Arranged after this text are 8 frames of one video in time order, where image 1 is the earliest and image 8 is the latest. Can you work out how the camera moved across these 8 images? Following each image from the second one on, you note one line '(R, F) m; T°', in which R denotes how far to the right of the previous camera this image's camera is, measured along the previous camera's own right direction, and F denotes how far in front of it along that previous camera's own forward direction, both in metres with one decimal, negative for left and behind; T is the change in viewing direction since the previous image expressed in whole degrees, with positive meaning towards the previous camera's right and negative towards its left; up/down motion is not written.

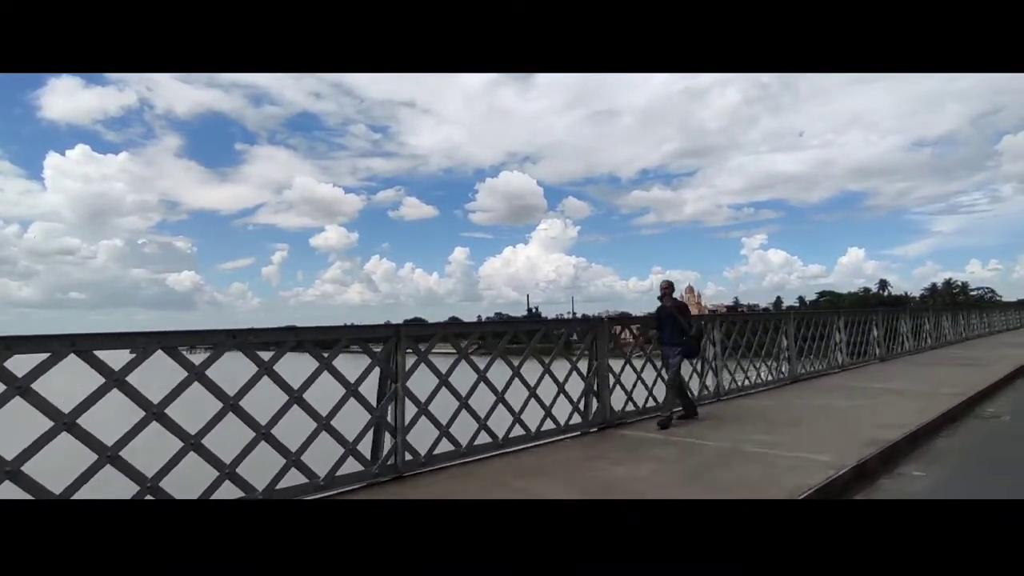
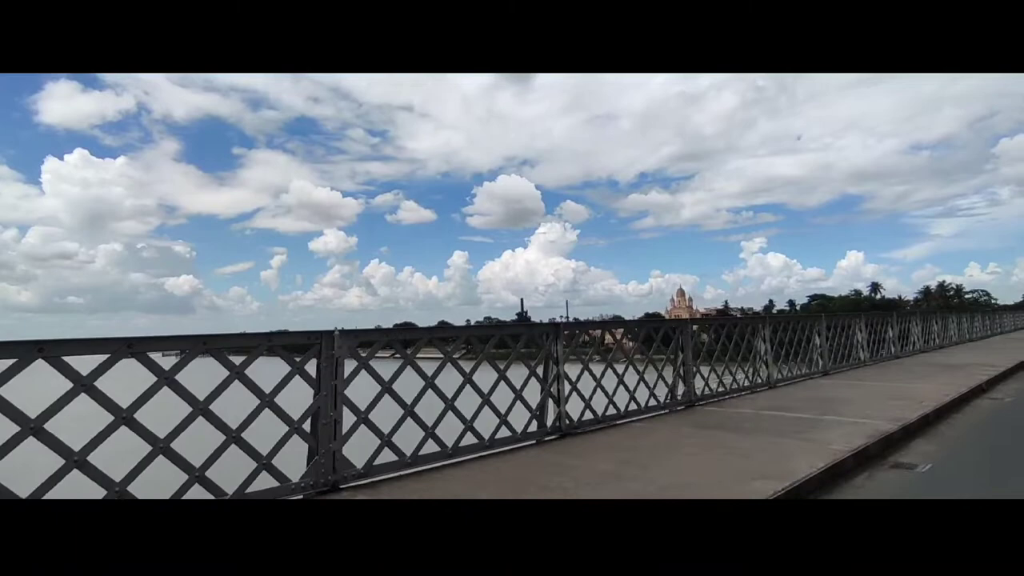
(-0.1, 0.0) m; 0°
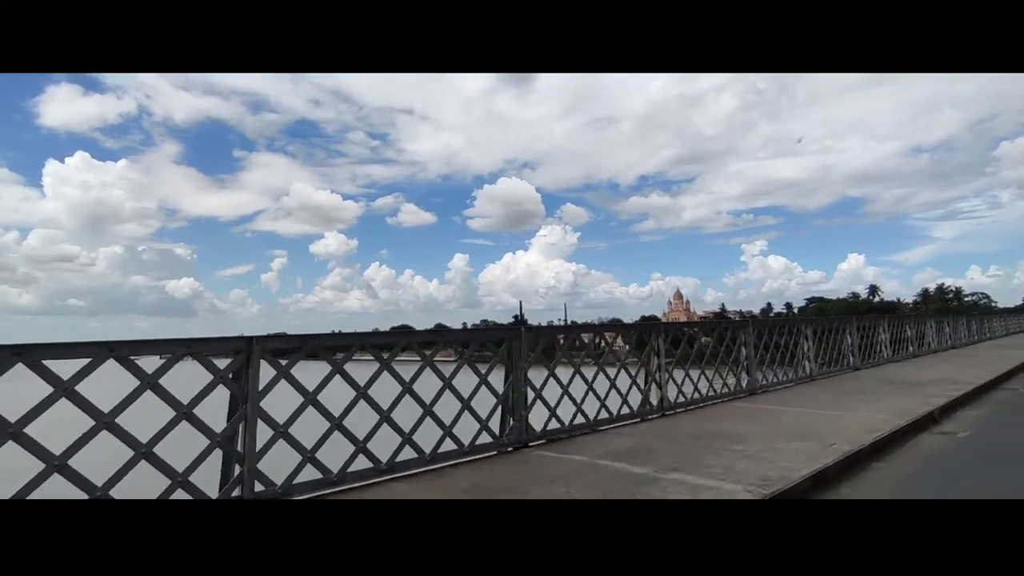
(-1.1, -0.8) m; 0°
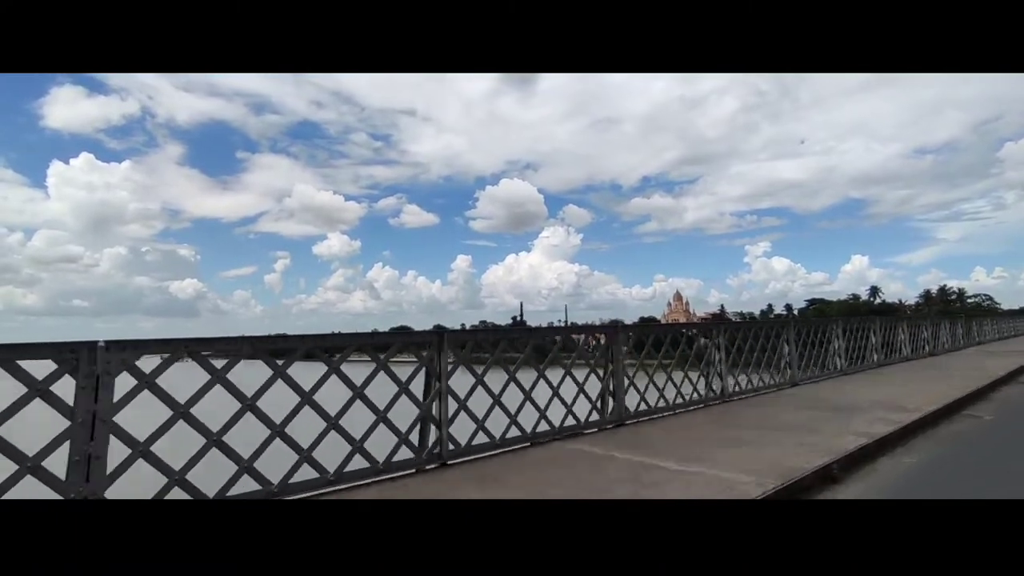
(+0.7, +0.3) m; 0°
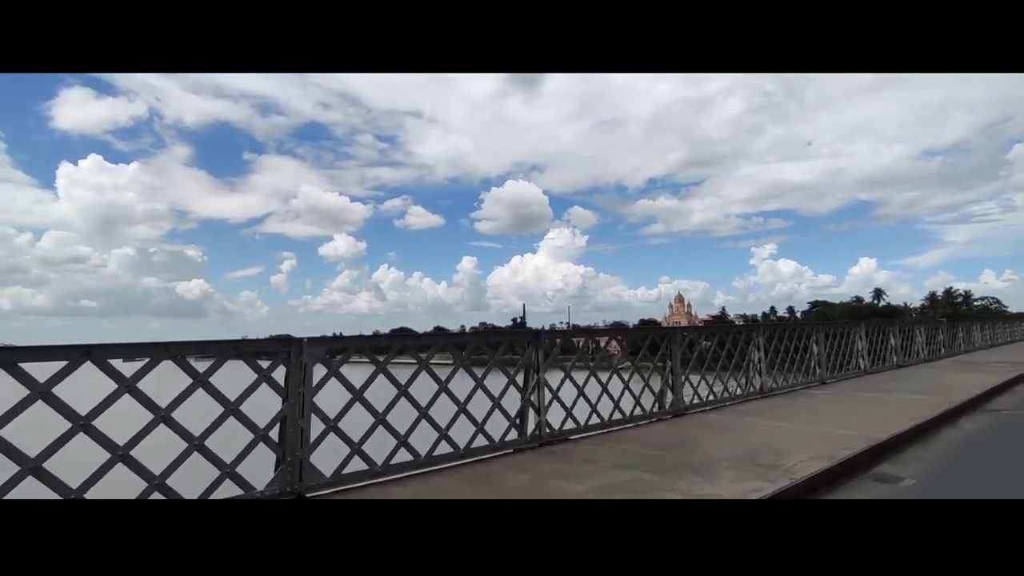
(+0.4, +0.3) m; 0°
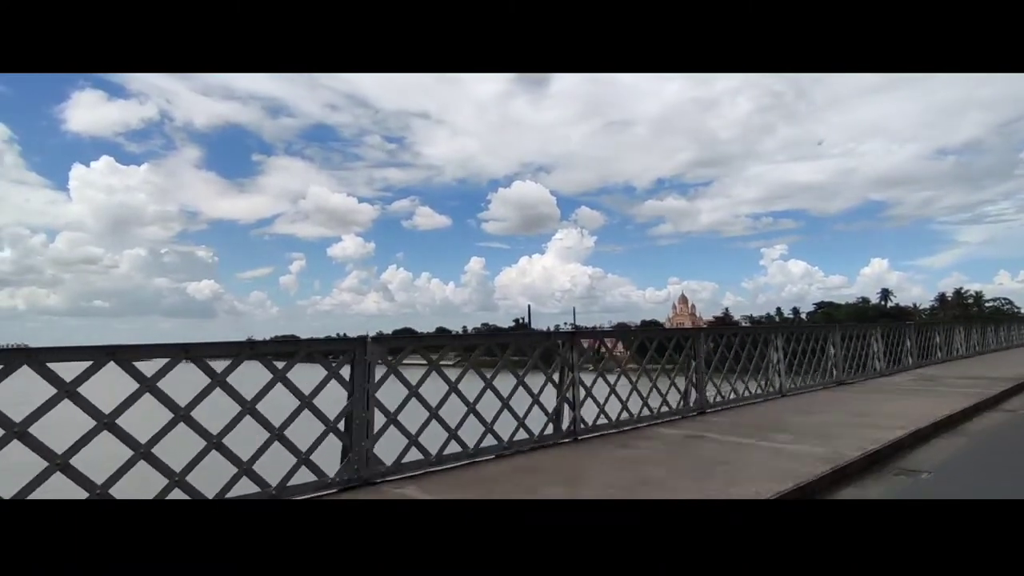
(-1.0, -0.7) m; -1°
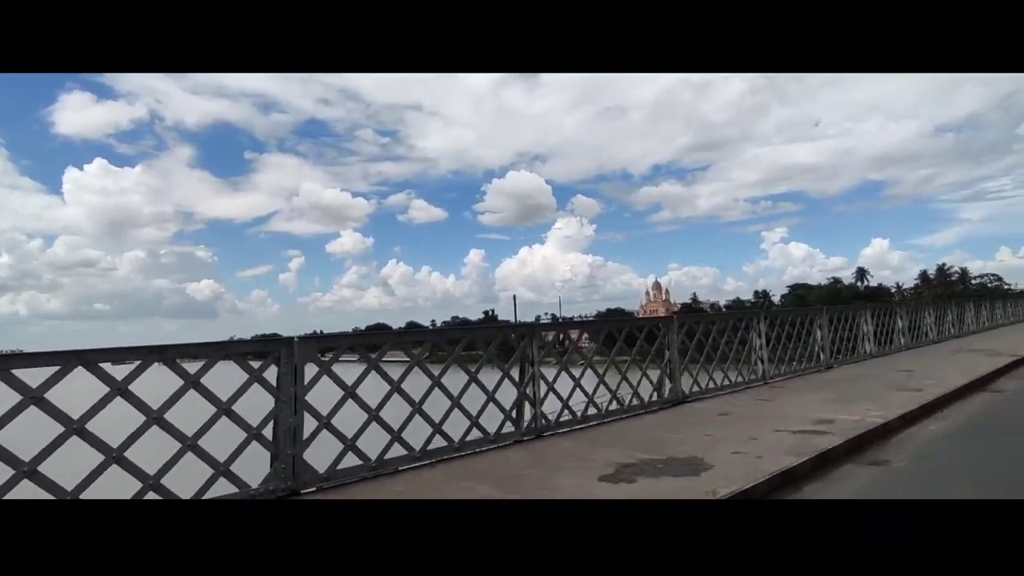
(+0.5, +0.5) m; 0°
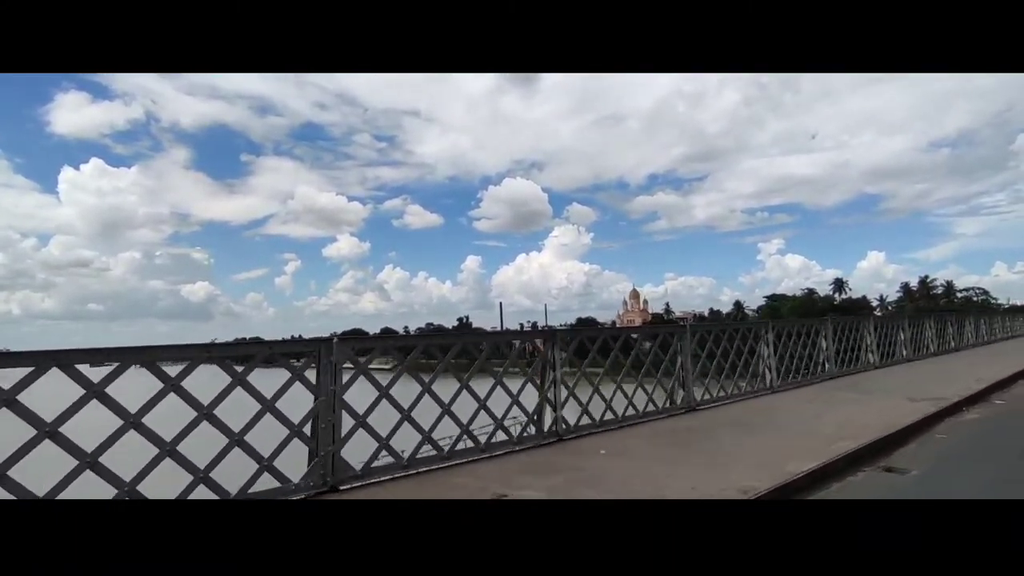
(+0.3, +0.3) m; 0°
